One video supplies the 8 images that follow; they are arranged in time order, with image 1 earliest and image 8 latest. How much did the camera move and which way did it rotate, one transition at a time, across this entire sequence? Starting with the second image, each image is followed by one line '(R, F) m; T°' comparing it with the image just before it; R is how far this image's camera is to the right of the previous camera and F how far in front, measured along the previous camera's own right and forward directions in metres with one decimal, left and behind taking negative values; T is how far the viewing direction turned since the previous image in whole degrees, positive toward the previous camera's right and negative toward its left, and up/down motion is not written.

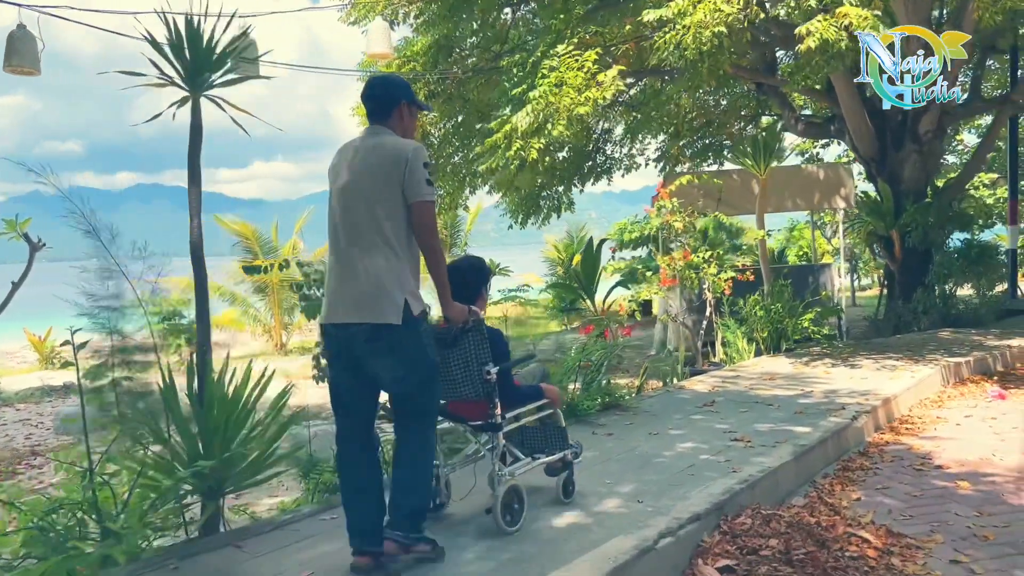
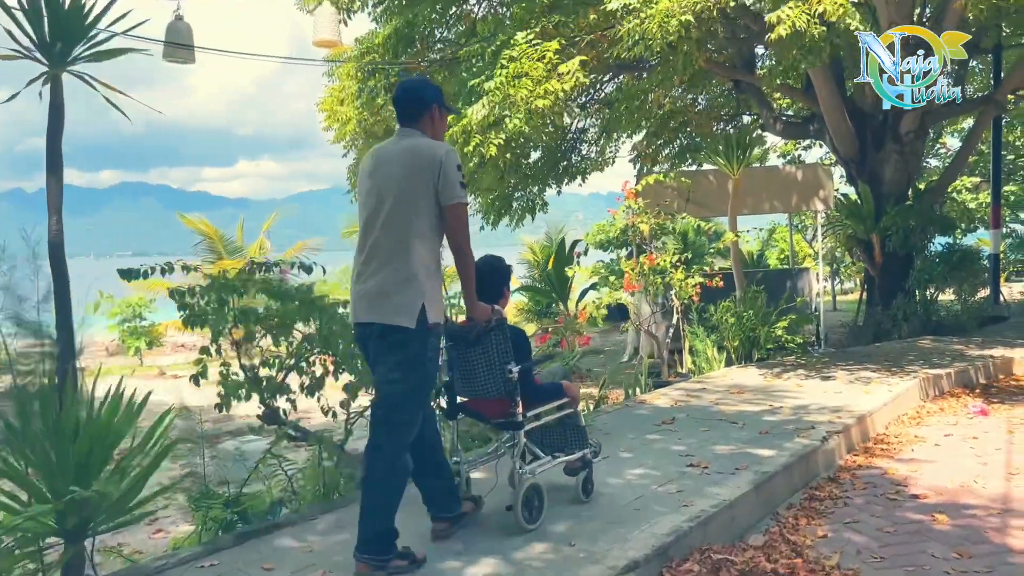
(+0.3, +0.6) m; +1°
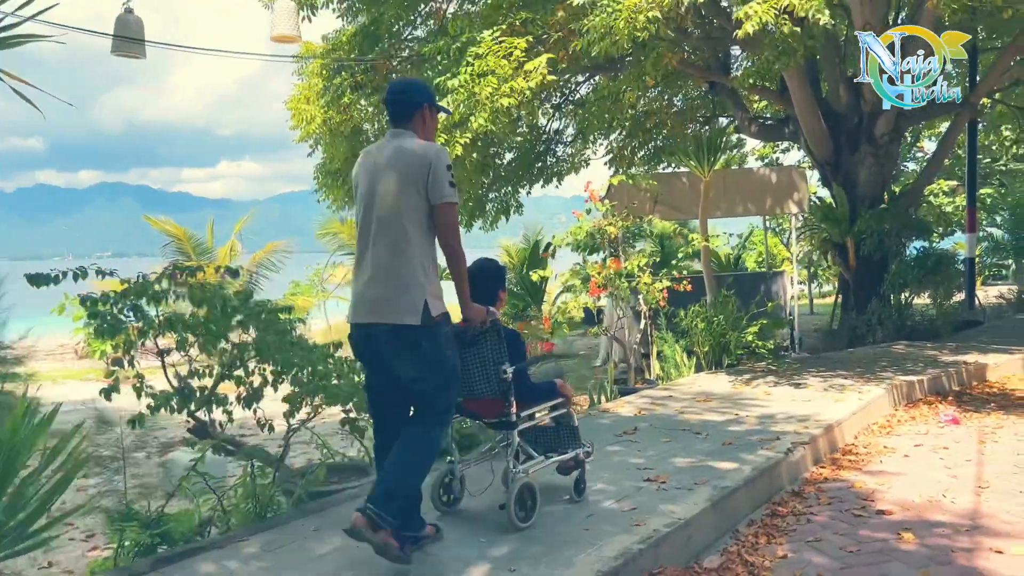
(+0.2, +0.3) m; +1°
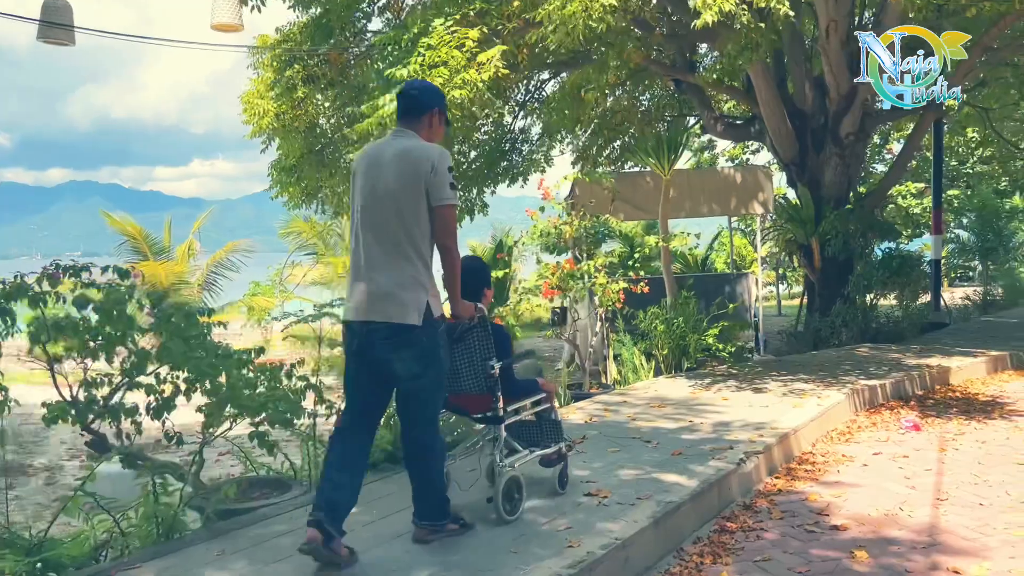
(+0.2, +0.3) m; +2°
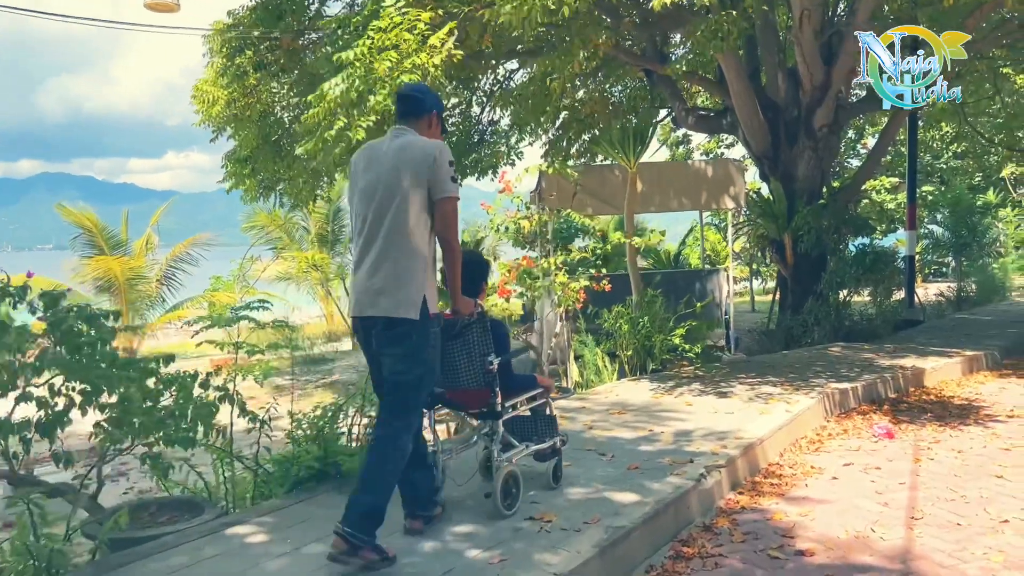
(+0.2, +0.5) m; +1°
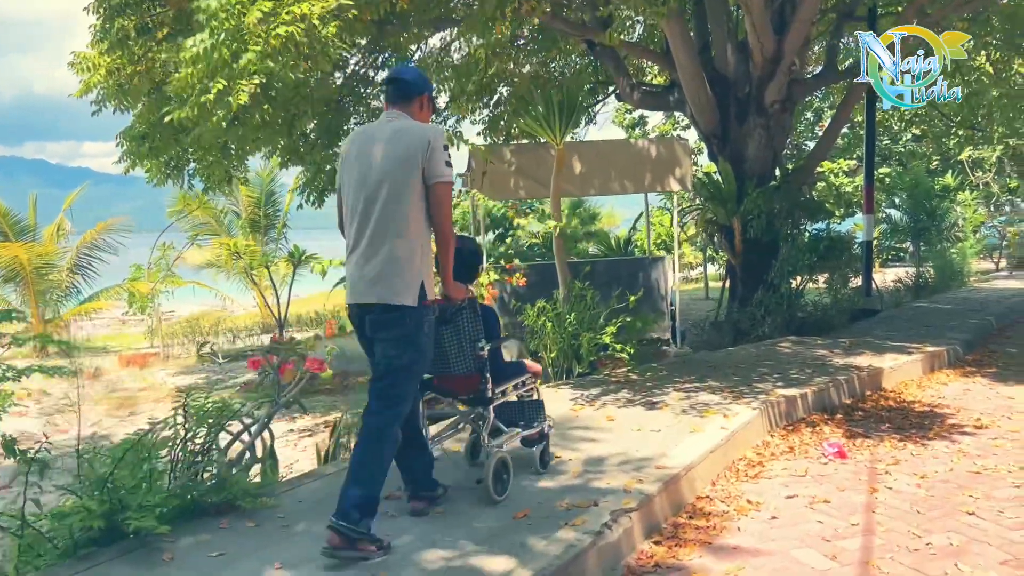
(+0.5, +1.1) m; +2°
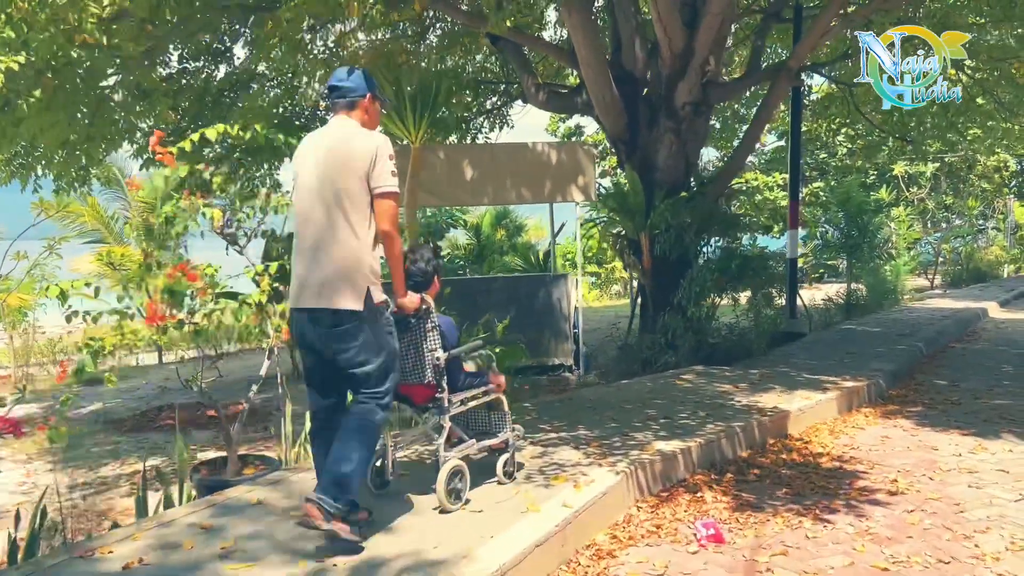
(+0.9, +1.3) m; +3°
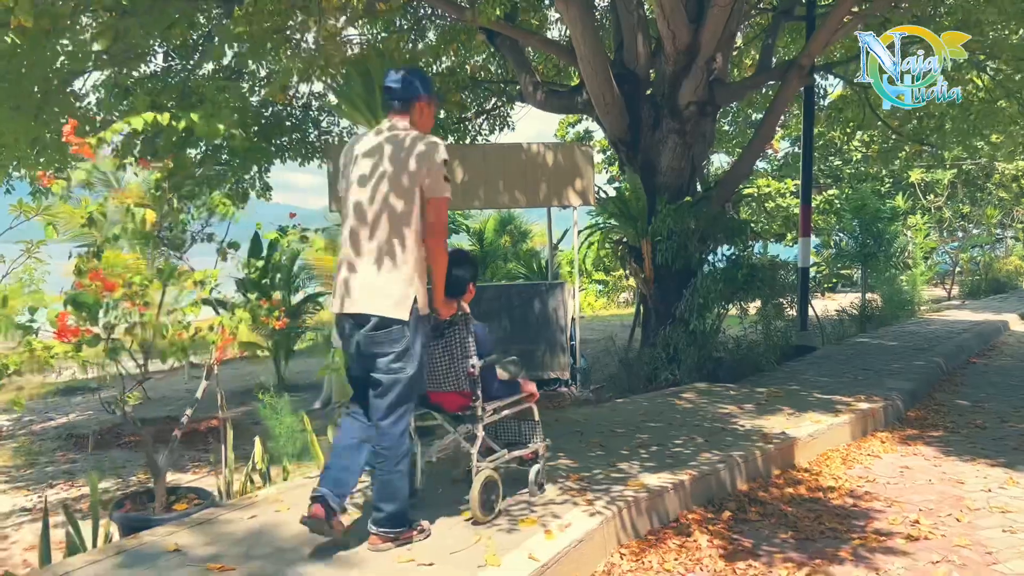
(+0.2, +0.6) m; -1°
